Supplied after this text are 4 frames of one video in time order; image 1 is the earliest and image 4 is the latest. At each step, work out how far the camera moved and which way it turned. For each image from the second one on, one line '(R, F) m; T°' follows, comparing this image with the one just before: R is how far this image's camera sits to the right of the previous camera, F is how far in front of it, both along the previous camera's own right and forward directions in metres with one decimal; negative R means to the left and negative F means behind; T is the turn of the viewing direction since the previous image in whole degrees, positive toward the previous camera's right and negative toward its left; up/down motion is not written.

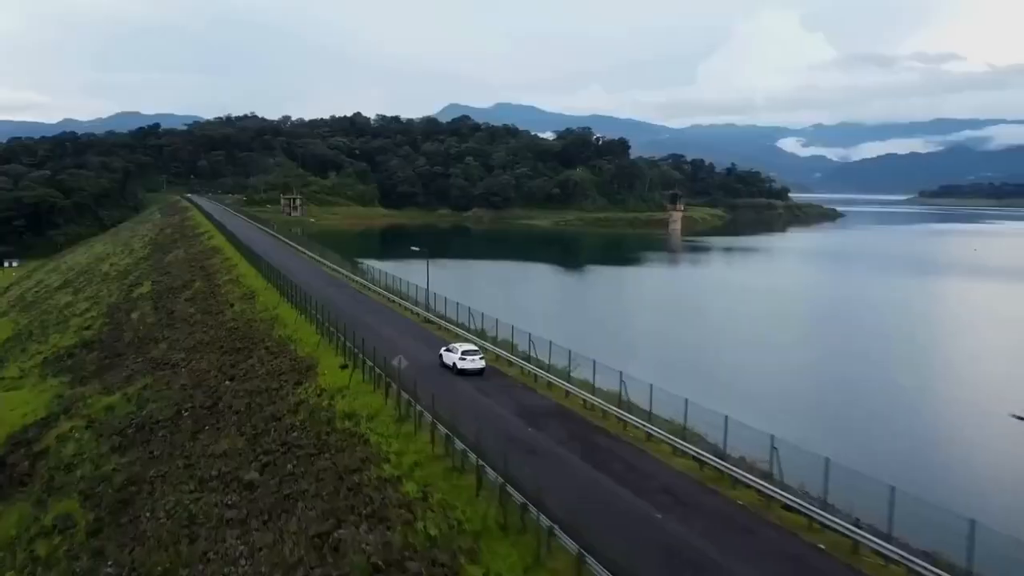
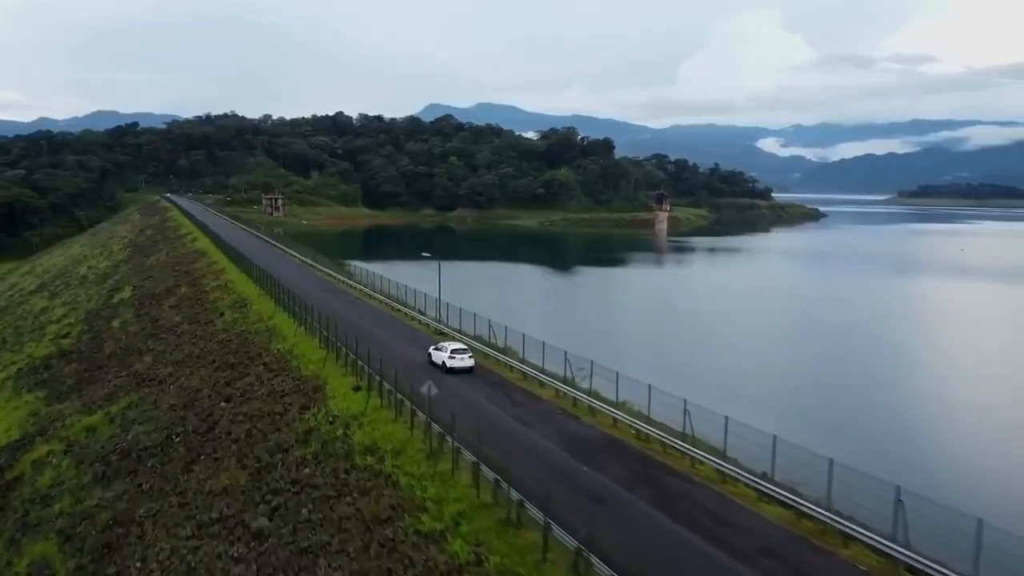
(-0.6, +1.2) m; +1°
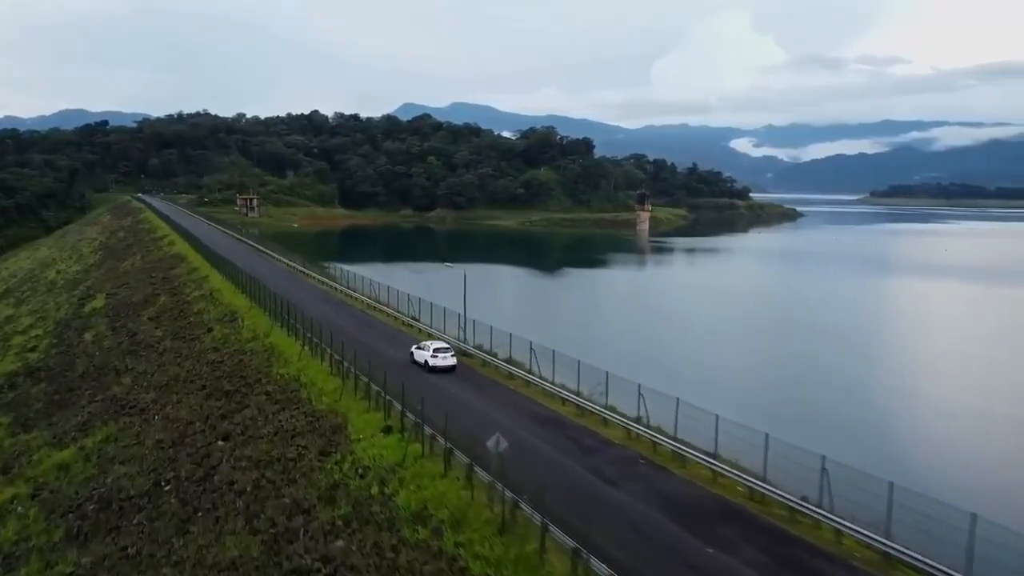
(-0.9, +1.7) m; +2°
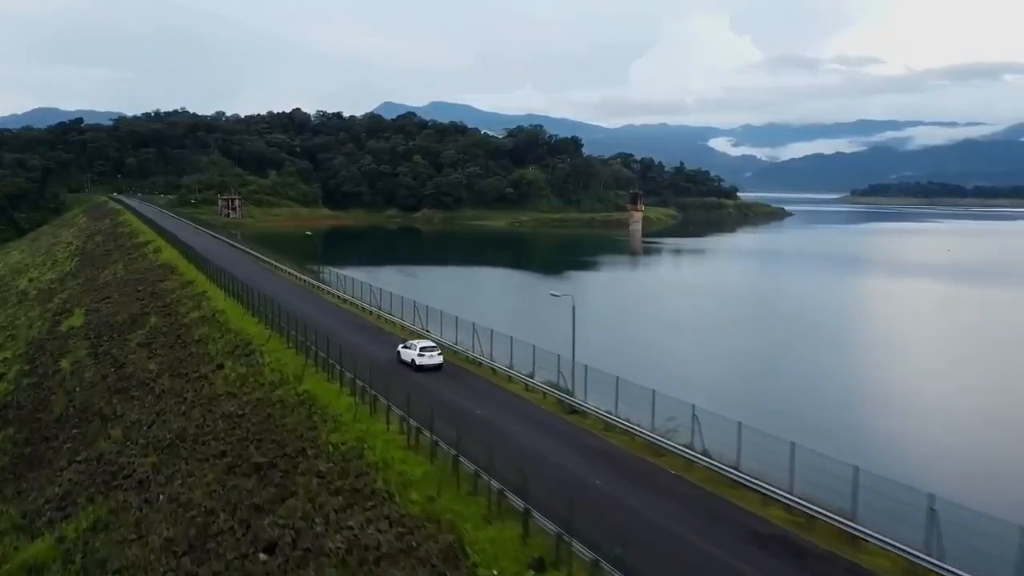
(-1.5, +3.1) m; +1°
